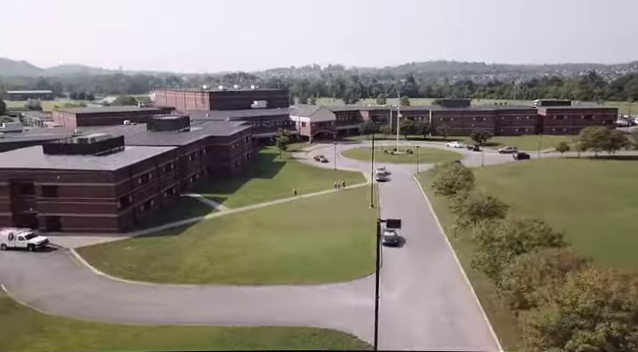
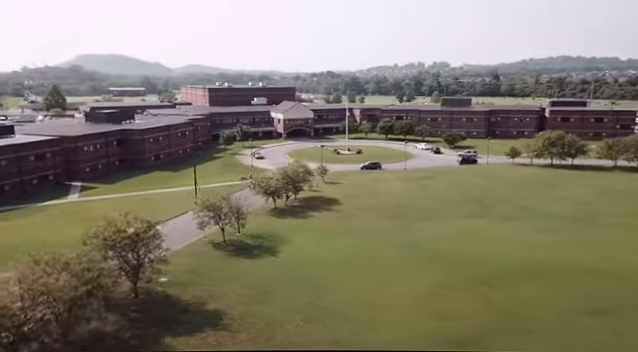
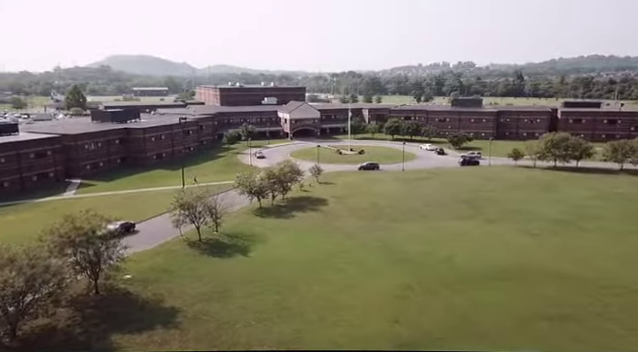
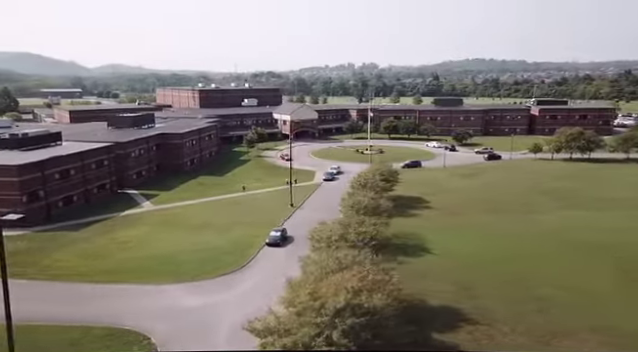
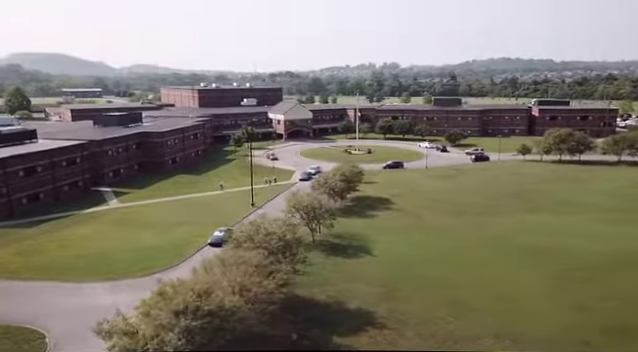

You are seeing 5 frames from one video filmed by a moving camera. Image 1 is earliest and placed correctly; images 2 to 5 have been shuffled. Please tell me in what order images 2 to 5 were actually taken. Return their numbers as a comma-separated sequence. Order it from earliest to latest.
4, 5, 2, 3
